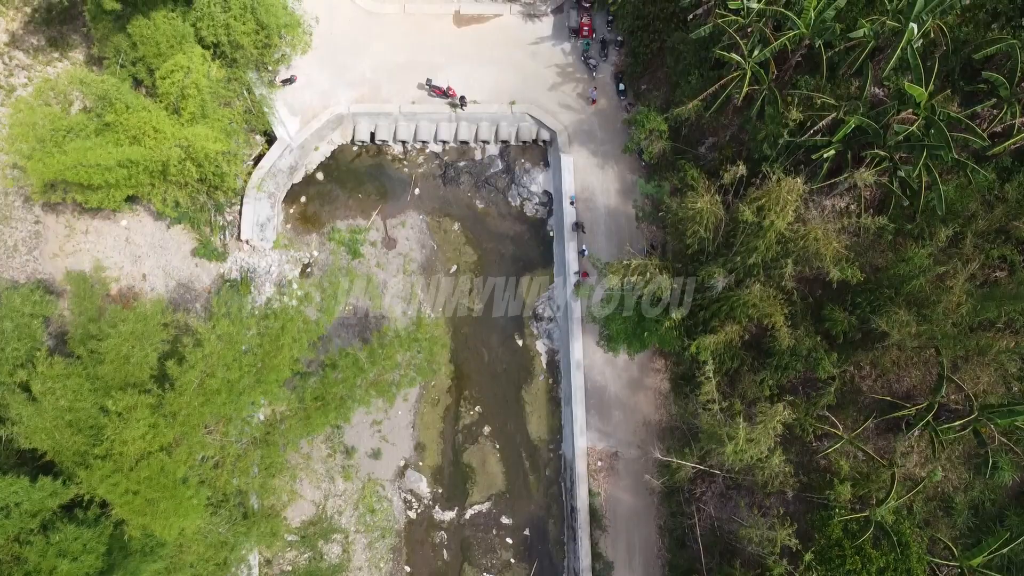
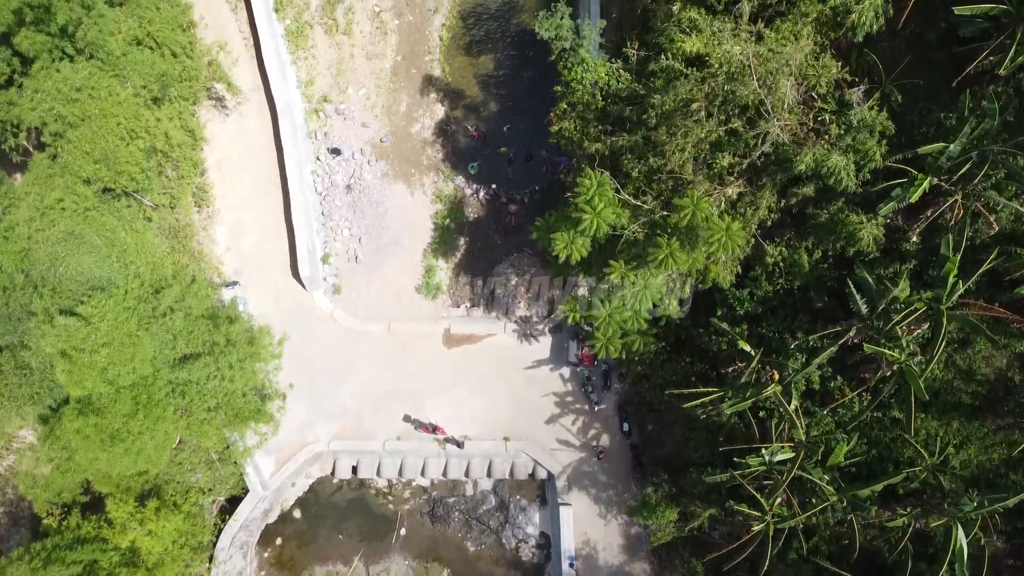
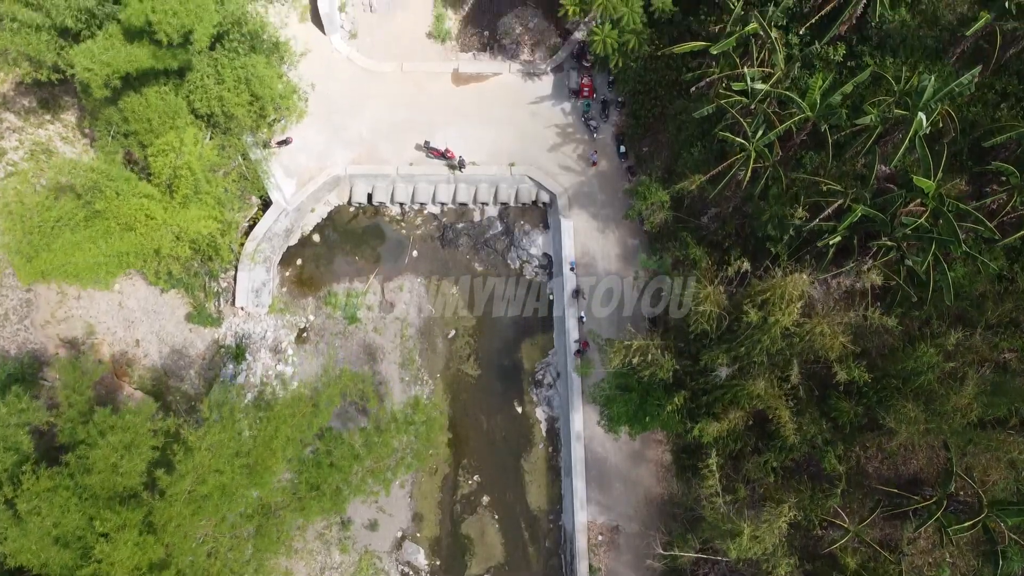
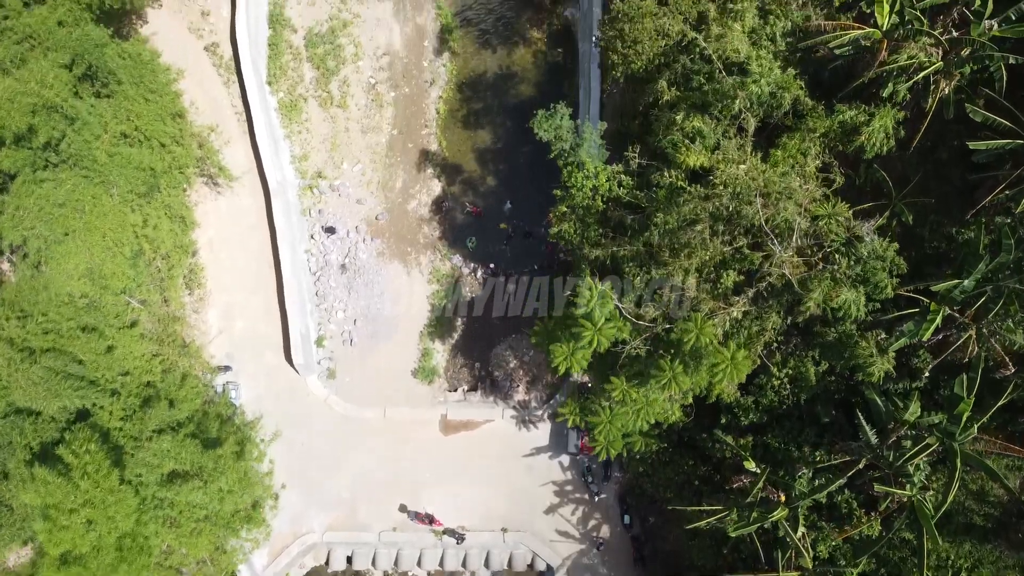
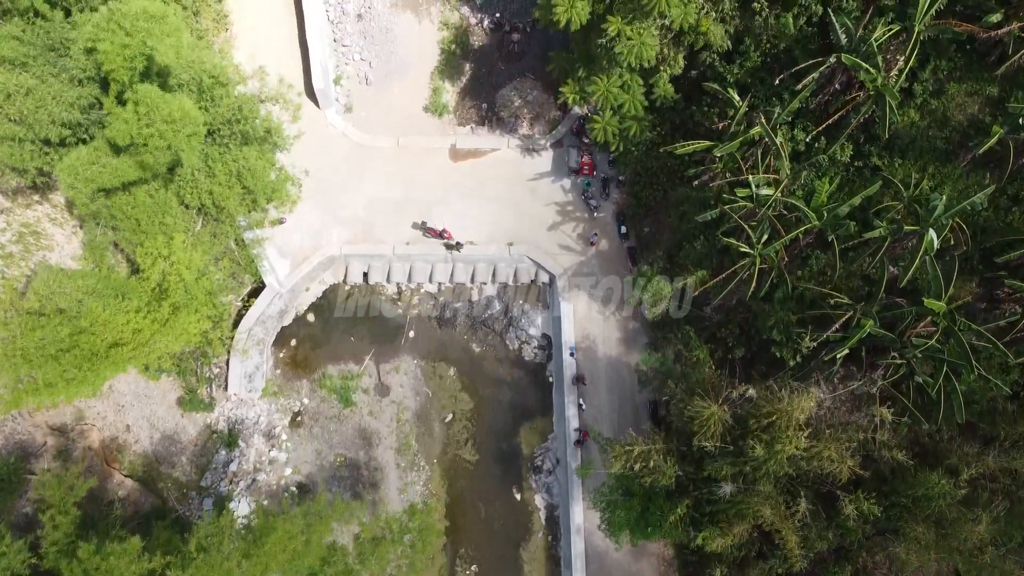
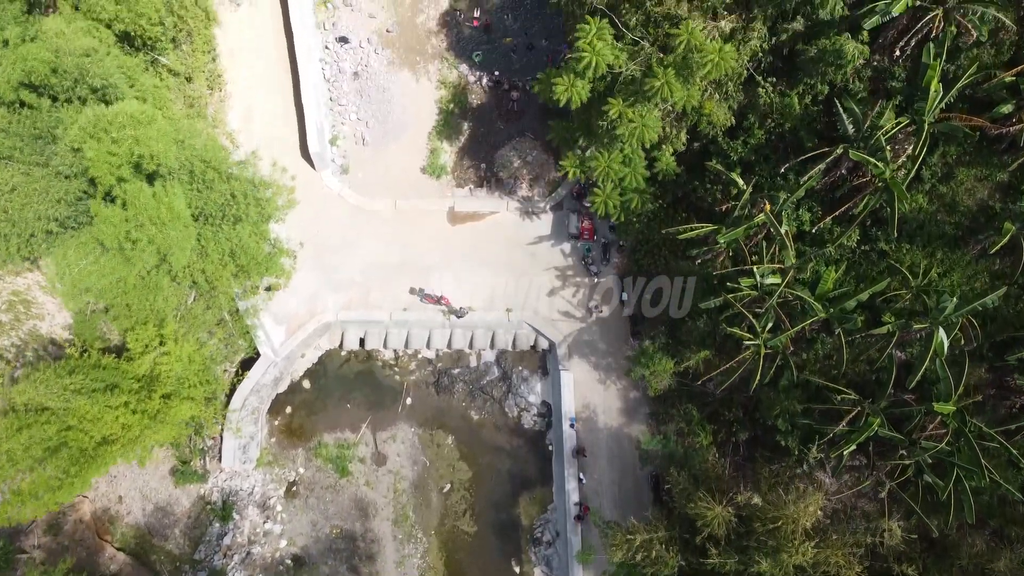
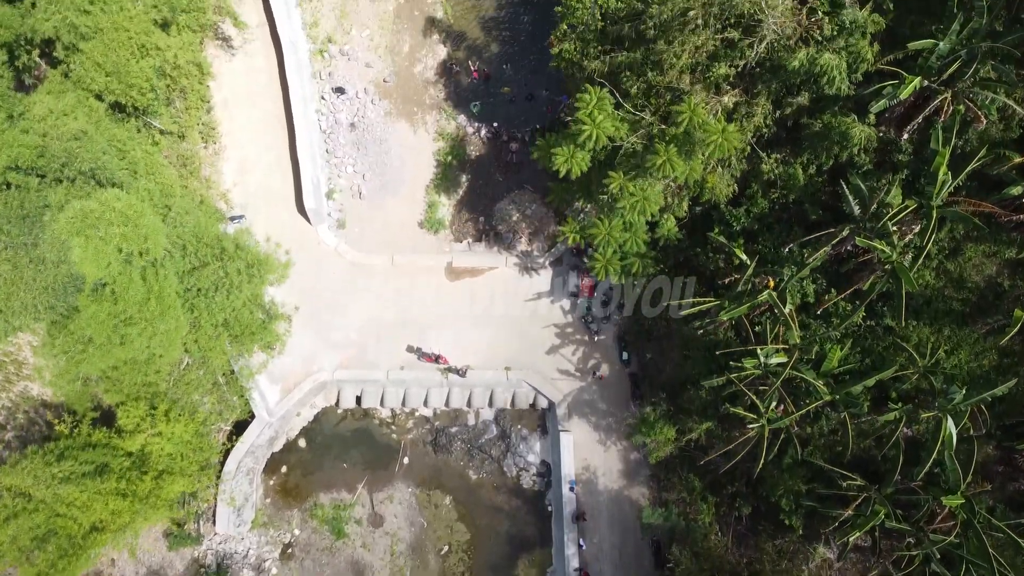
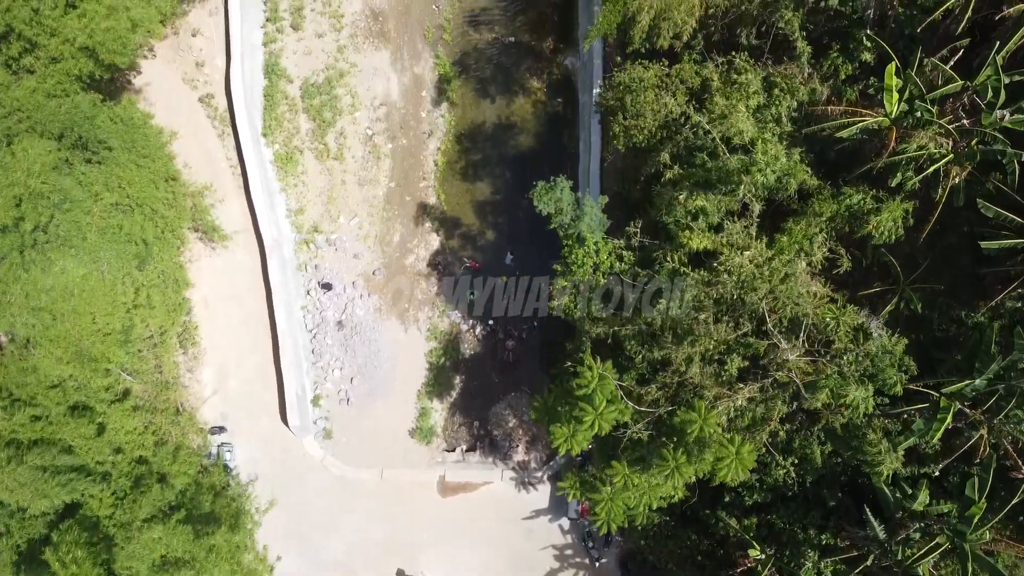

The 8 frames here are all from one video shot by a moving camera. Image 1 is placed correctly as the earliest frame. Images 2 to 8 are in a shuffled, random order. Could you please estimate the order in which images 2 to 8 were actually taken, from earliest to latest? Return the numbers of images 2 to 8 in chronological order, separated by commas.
3, 5, 6, 7, 2, 4, 8
